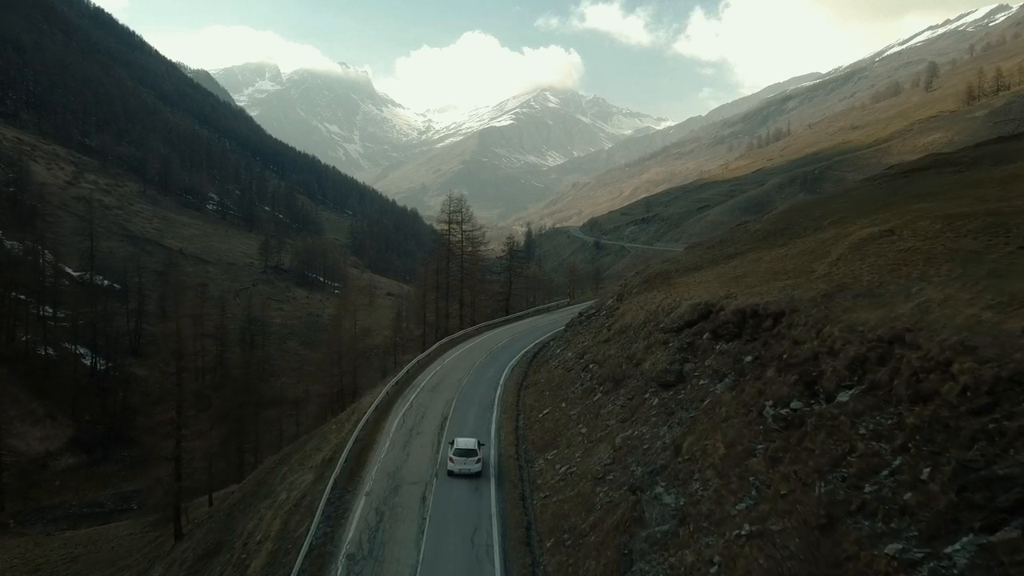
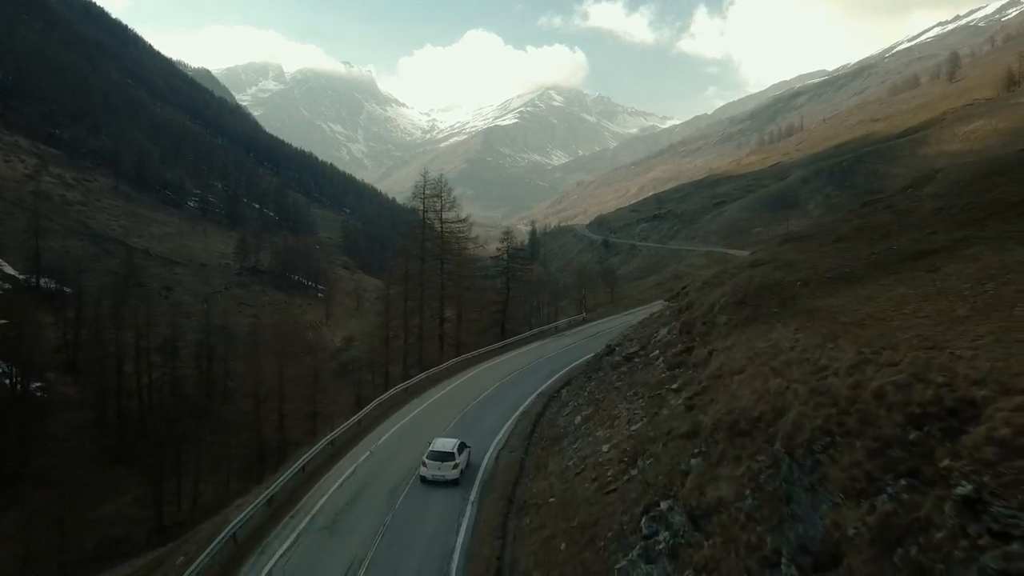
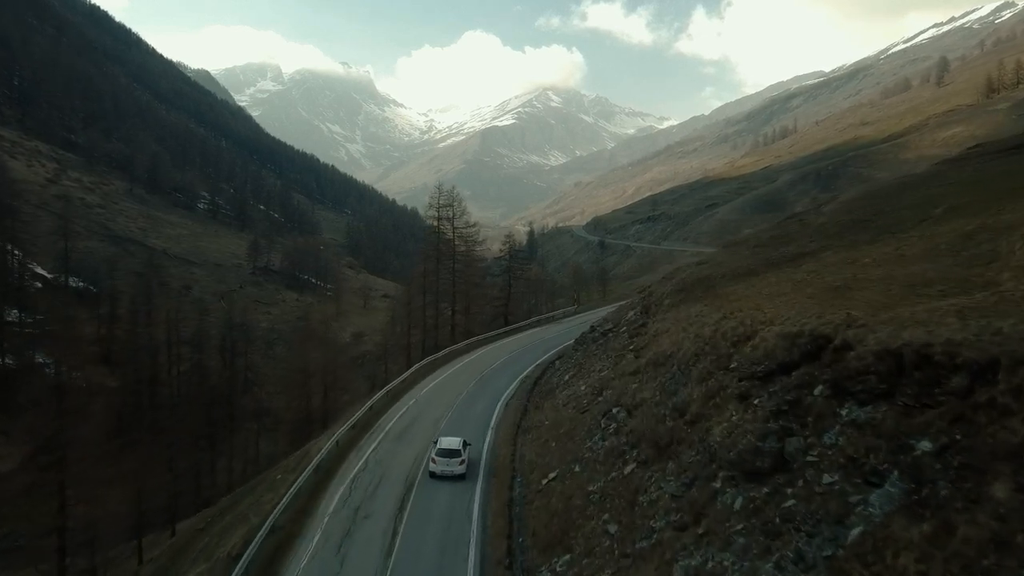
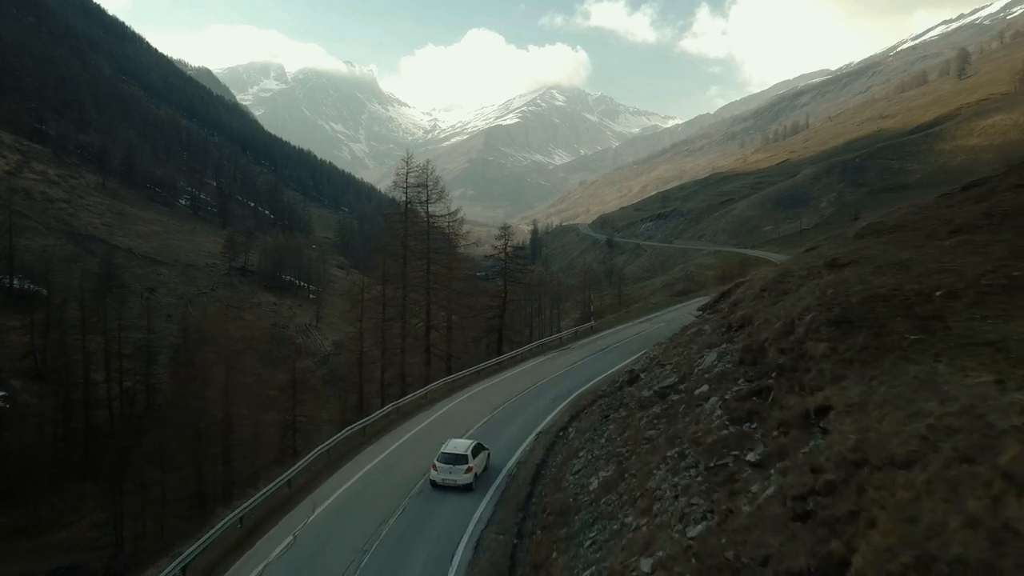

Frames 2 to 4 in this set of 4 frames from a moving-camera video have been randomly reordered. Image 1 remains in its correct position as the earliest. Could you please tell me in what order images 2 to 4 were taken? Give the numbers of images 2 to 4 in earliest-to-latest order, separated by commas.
3, 2, 4
